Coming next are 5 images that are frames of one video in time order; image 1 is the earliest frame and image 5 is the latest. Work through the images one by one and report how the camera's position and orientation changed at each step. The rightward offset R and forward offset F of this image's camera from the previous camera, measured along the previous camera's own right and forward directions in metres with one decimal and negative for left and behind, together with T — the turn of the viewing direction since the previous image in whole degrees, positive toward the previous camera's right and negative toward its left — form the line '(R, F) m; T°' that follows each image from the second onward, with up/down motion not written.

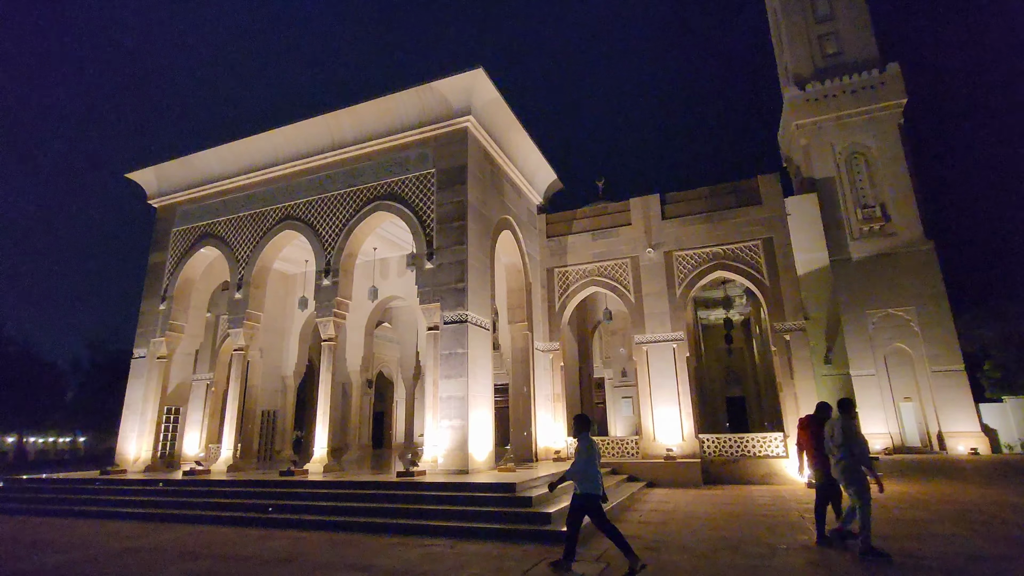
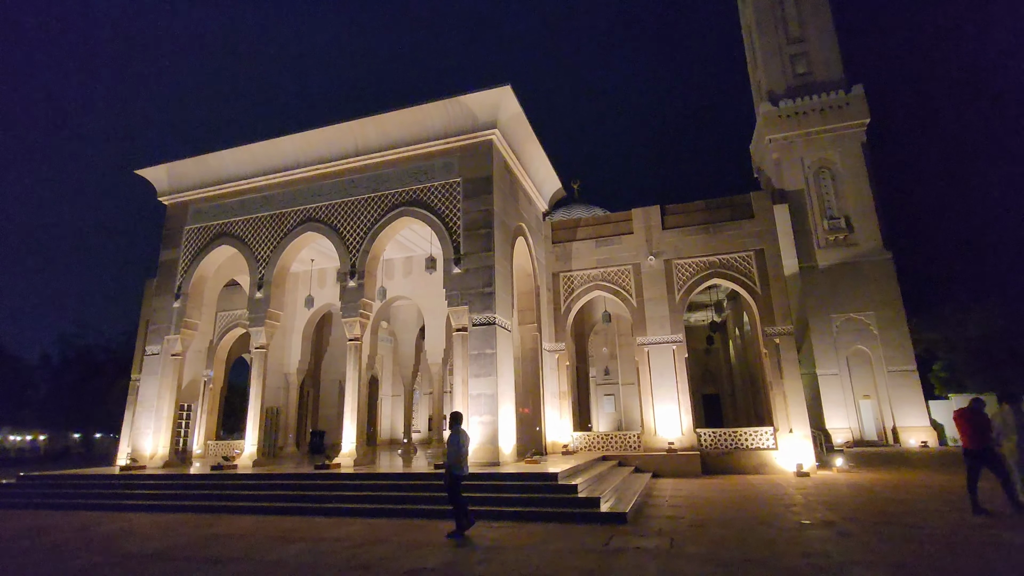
(-1.0, -0.5) m; +4°
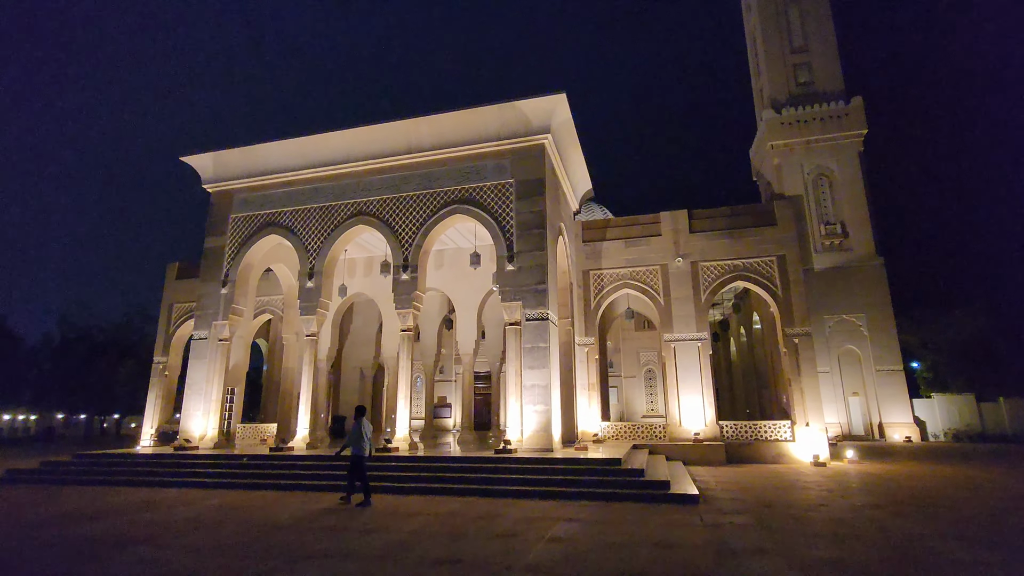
(-1.2, -0.5) m; +2°
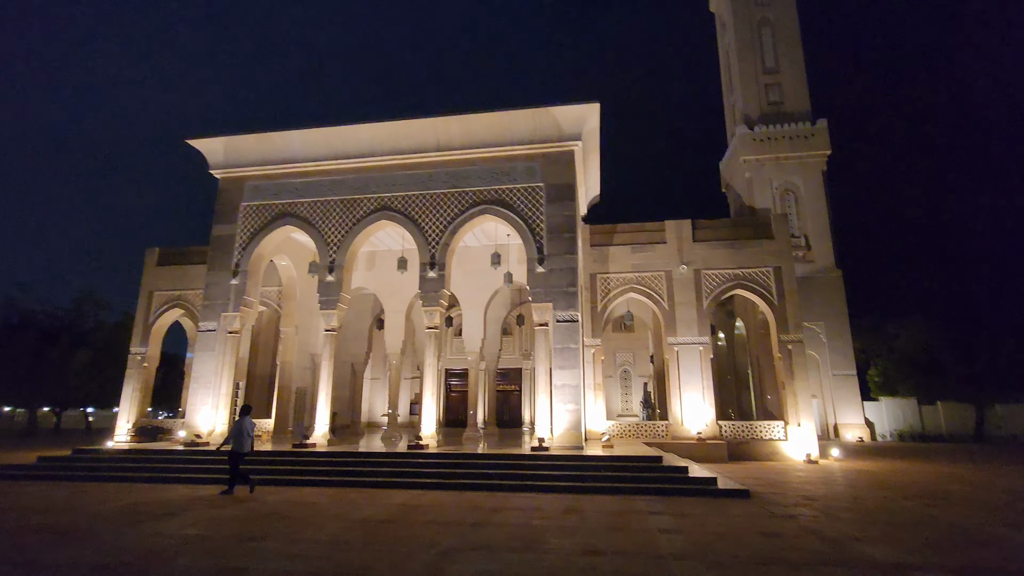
(-1.5, -0.1) m; +6°
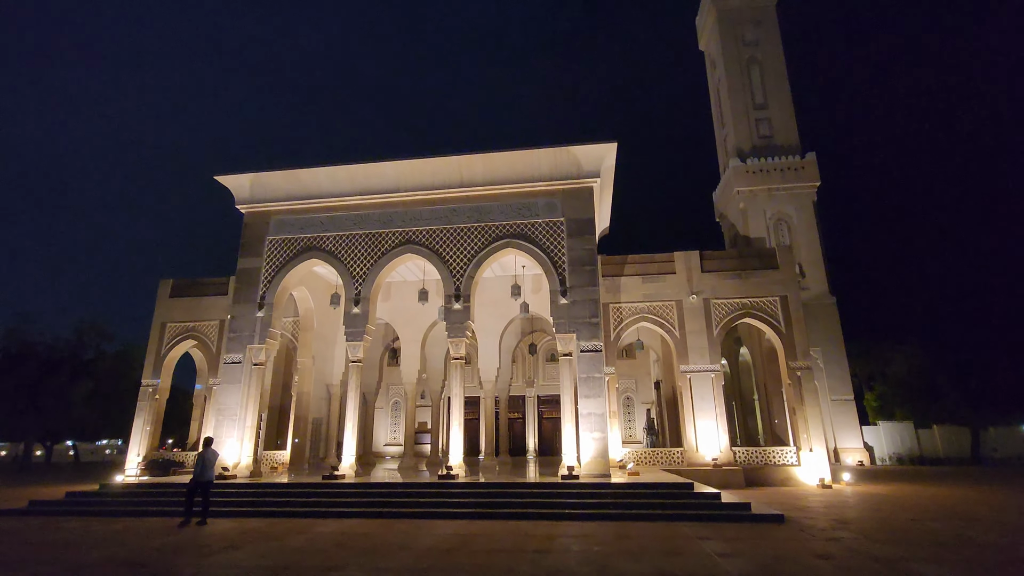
(-0.7, -0.3) m; +1°
